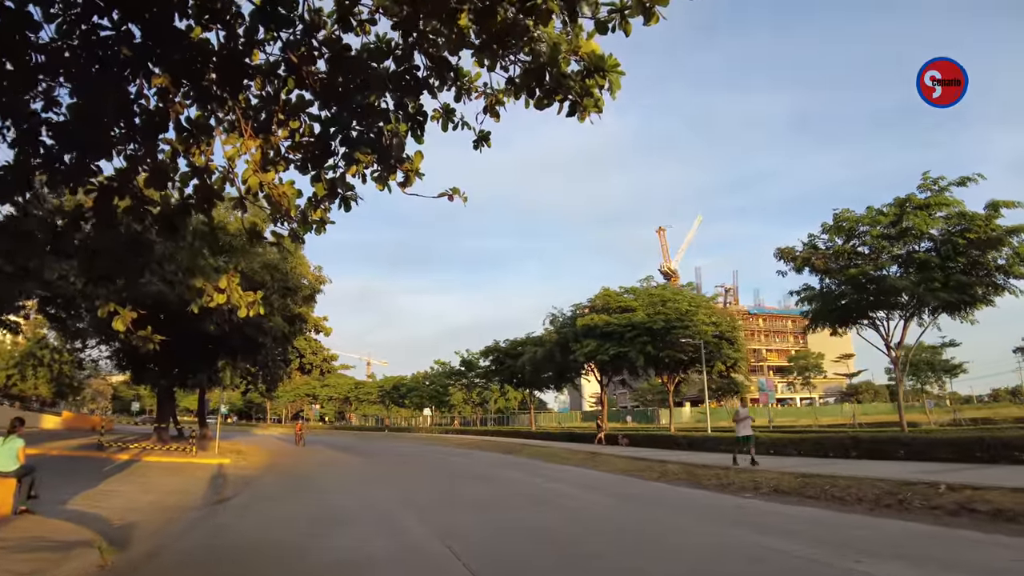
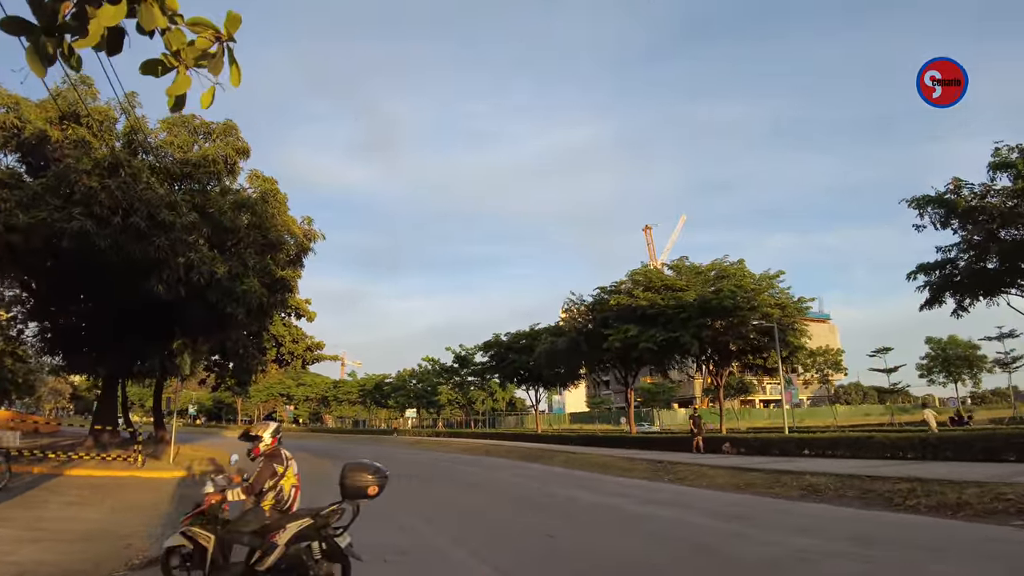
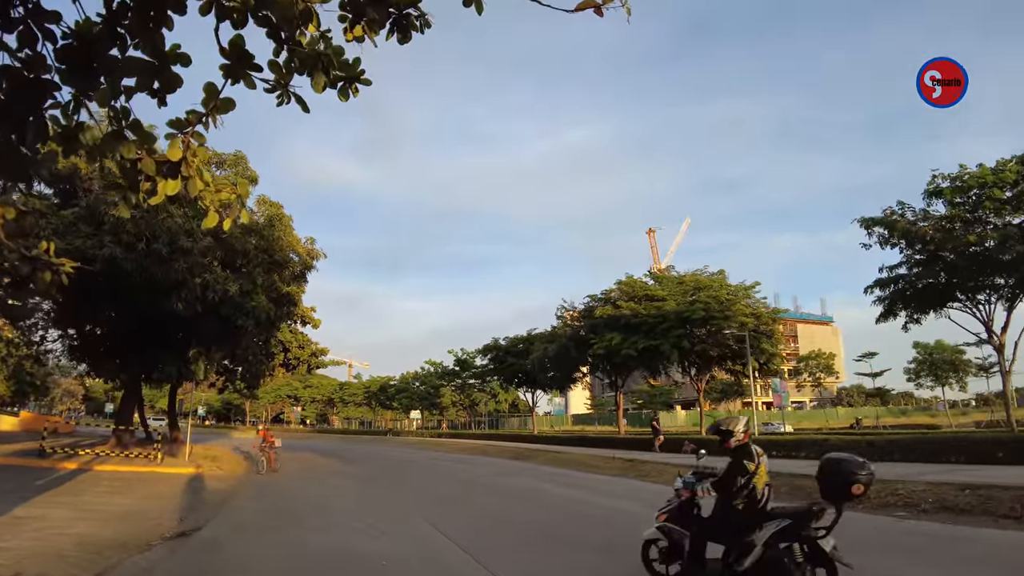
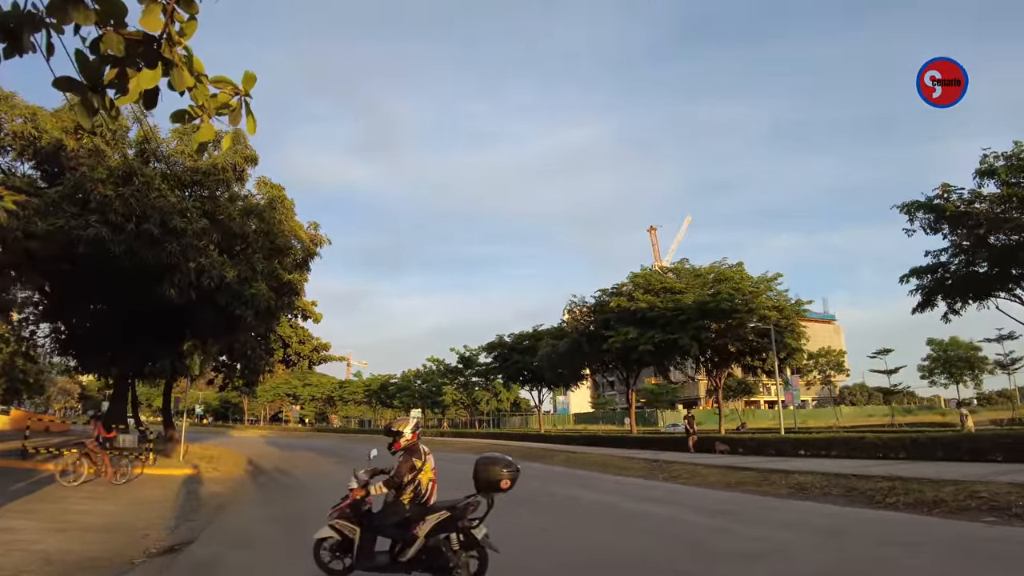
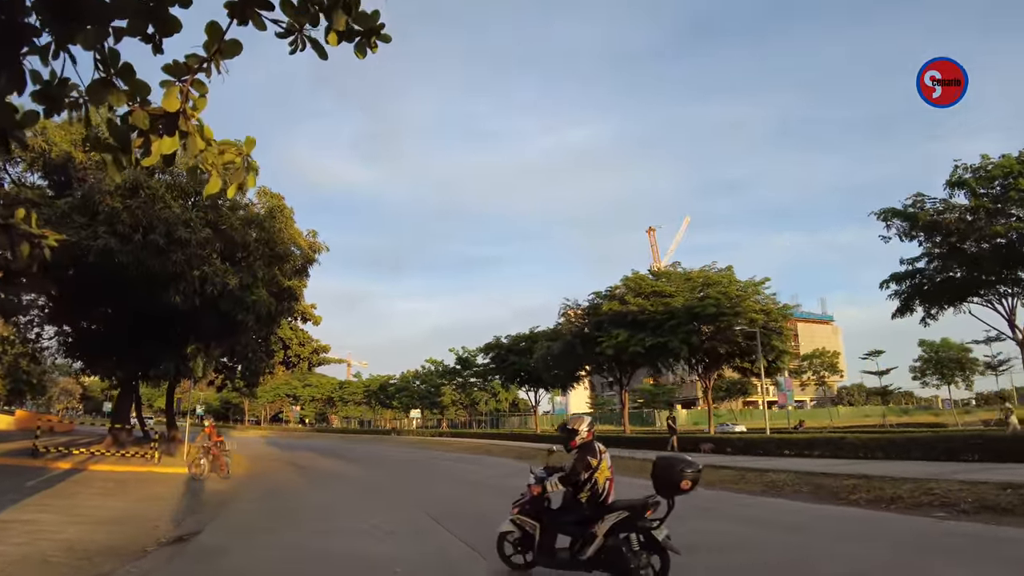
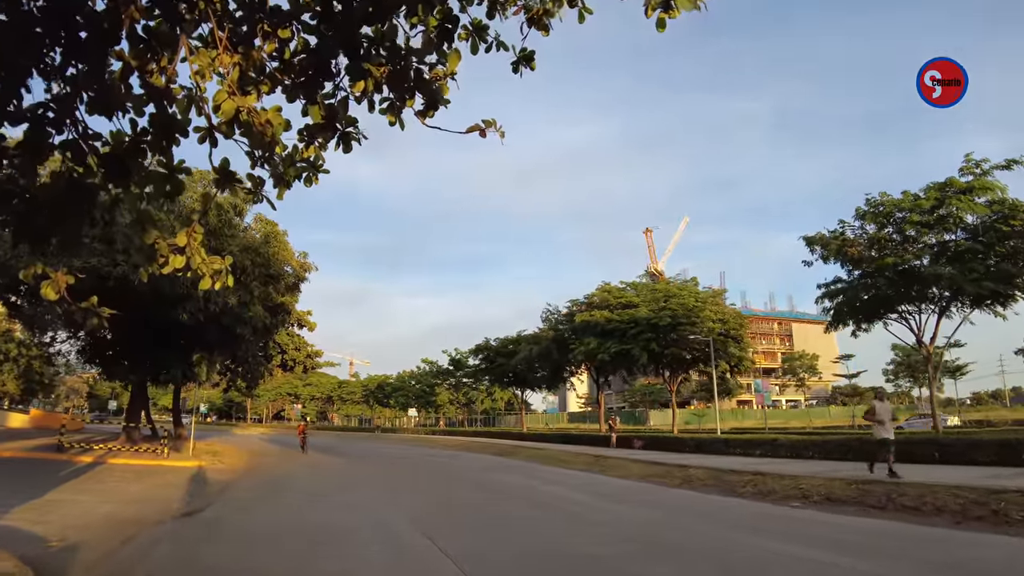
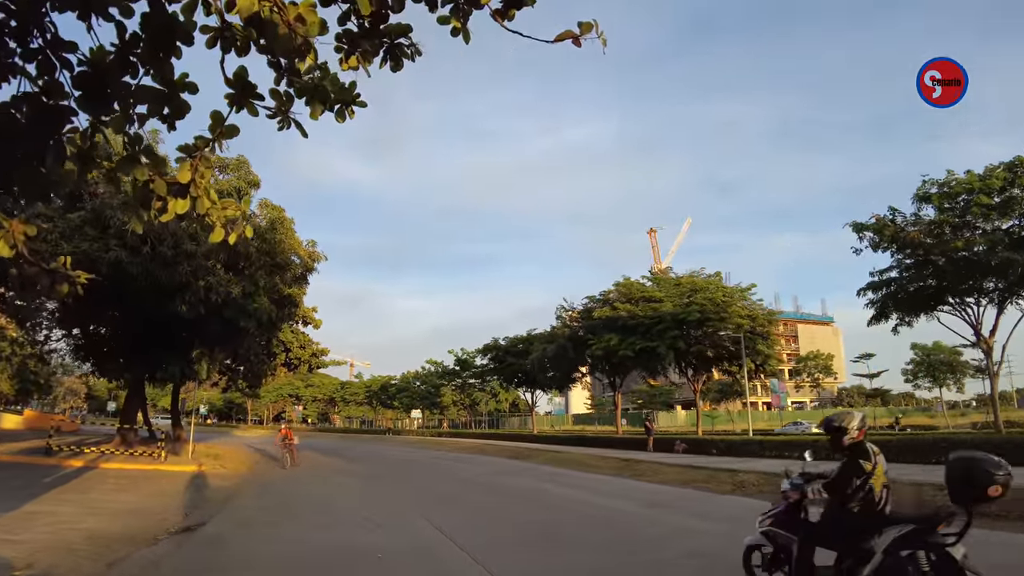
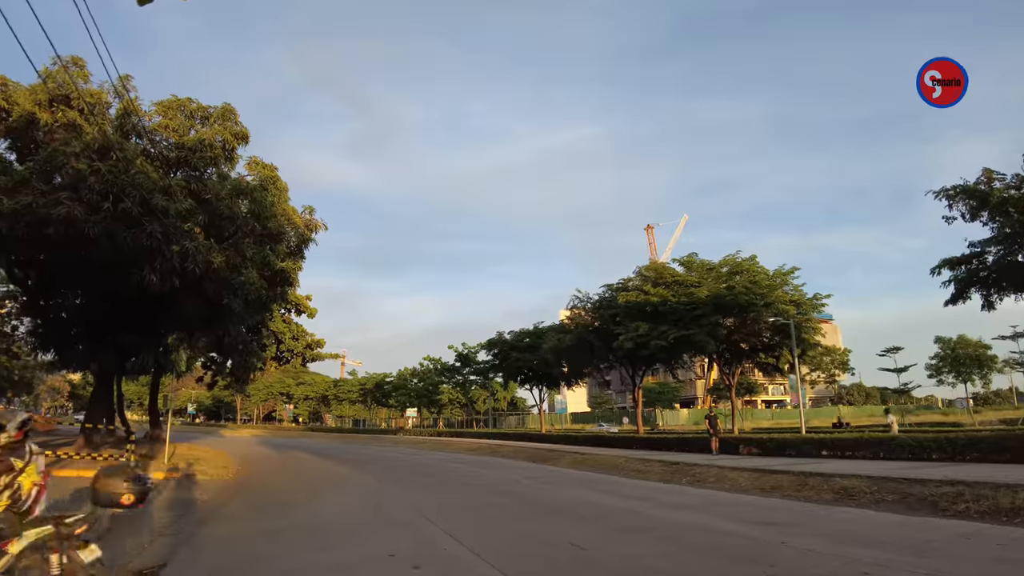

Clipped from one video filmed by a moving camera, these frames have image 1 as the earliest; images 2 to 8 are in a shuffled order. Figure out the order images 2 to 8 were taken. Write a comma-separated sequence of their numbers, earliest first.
6, 7, 3, 5, 4, 2, 8
